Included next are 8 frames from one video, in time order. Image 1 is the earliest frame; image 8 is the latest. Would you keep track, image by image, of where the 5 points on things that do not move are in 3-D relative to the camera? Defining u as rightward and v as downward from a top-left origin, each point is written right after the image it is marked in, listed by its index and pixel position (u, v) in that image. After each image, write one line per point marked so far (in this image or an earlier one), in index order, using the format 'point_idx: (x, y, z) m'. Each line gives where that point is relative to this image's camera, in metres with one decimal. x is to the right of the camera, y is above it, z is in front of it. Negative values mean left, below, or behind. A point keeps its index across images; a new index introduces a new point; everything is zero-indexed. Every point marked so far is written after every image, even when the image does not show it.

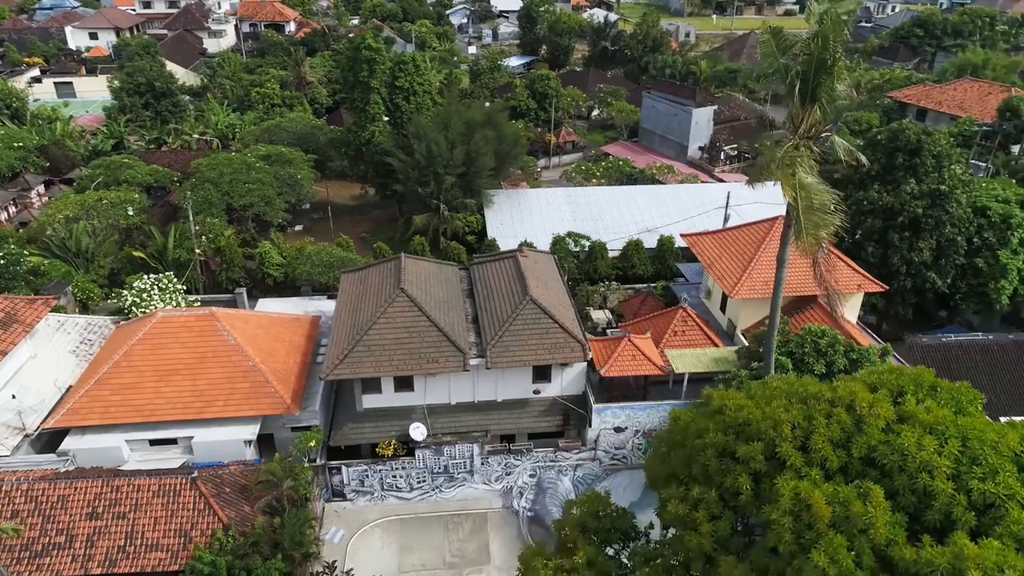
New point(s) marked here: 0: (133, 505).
0: (-10.7, -6.1, +20.0) m
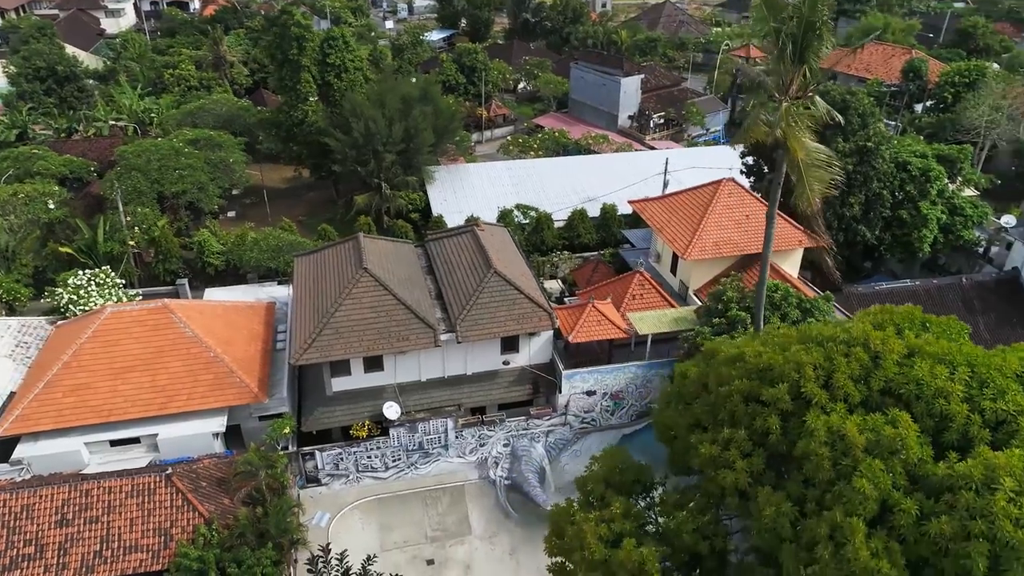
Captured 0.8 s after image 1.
0: (-11.0, -6.0, +19.2) m
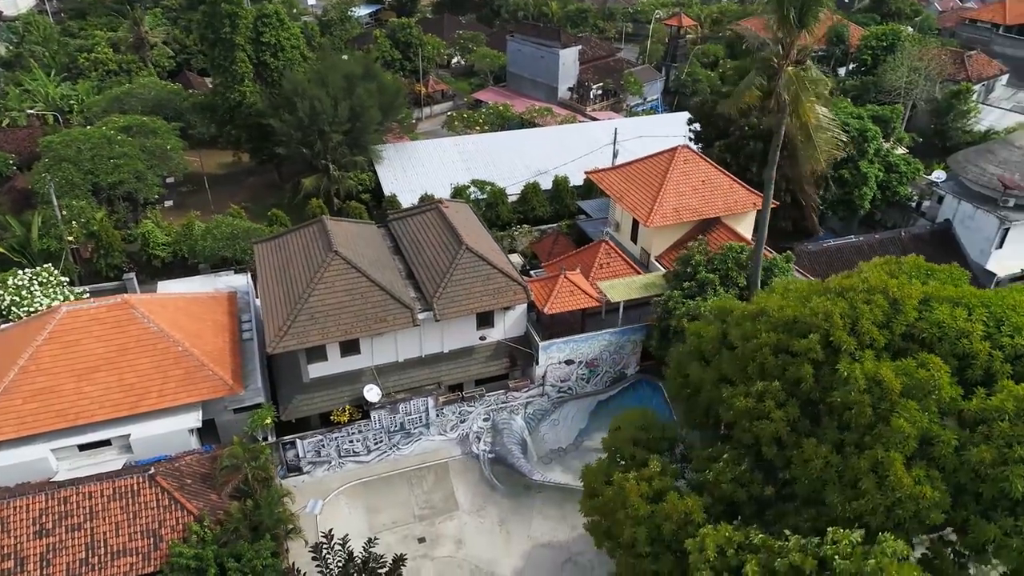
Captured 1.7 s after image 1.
0: (-11.1, -5.9, +18.4) m
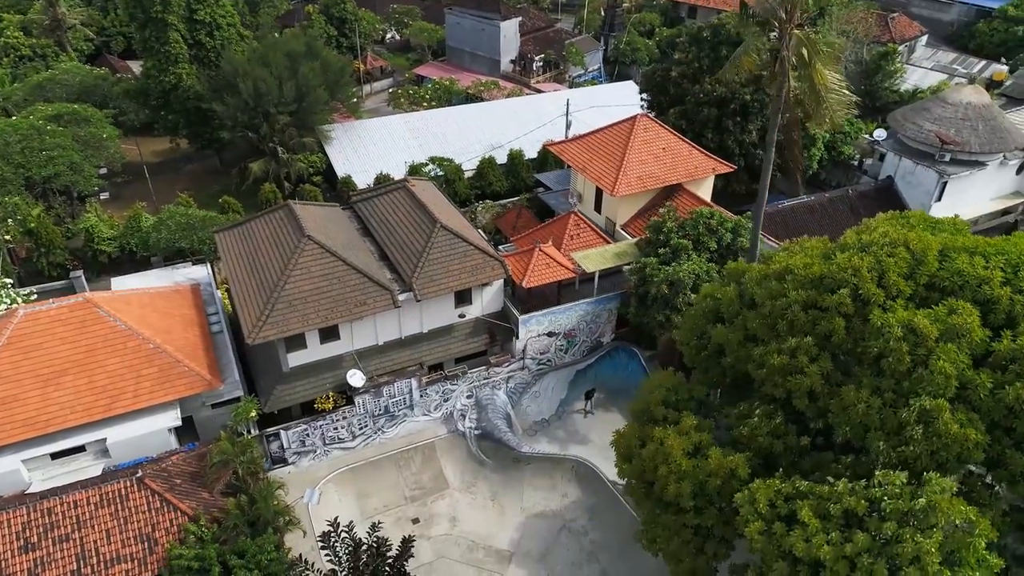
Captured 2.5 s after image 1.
0: (-10.9, -5.9, +17.6) m
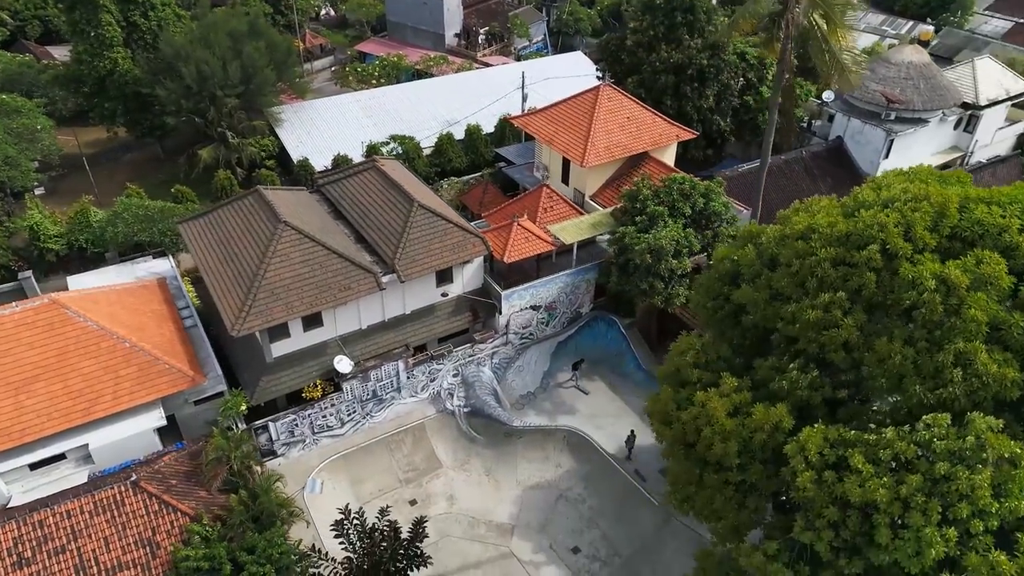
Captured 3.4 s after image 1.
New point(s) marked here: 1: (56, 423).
0: (-10.6, -5.9, +16.9) m
1: (-12.5, -3.7, +19.3) m
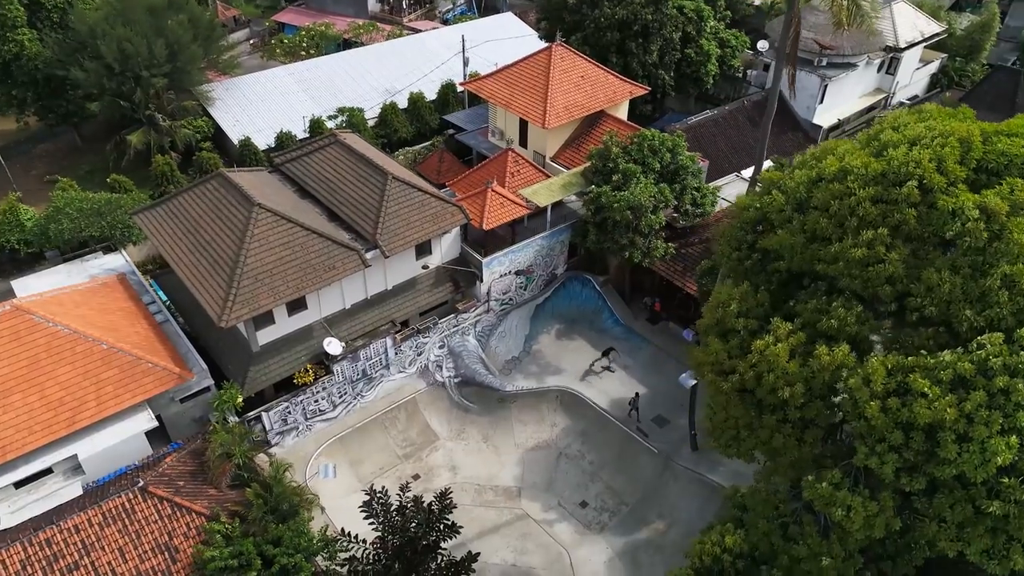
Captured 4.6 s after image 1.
0: (-9.8, -5.9, +16.0) m
1: (-12.1, -3.8, +18.1) m
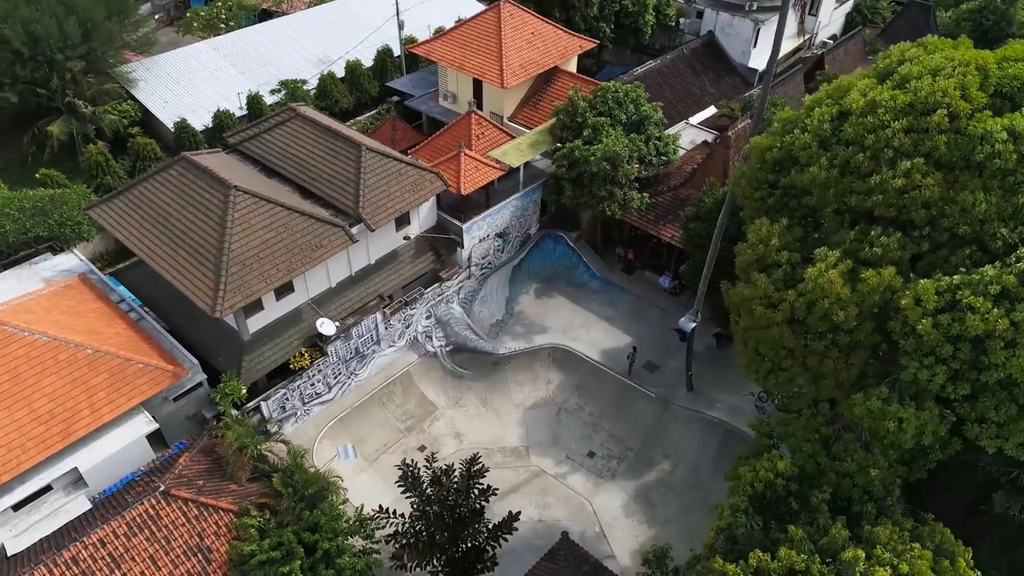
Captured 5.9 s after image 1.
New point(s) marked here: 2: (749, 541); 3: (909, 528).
0: (-8.7, -5.9, +15.2) m
1: (-11.4, -3.9, +16.9) m
2: (+4.5, -4.9, +13.6) m
3: (+7.3, -4.4, +12.8) m
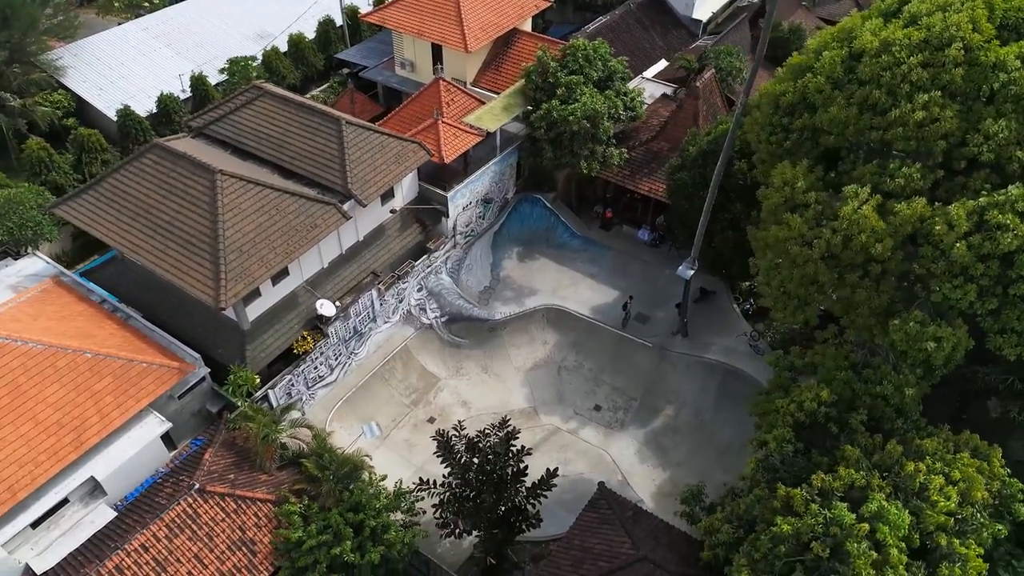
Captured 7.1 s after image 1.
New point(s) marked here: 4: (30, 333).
0: (-7.5, -5.8, +14.8) m
1: (-10.5, -4.0, +16.1) m
2: (+5.7, -3.7, +14.4) m
3: (+8.4, -2.9, +13.8) m
4: (-12.1, -1.1, +17.6) m
